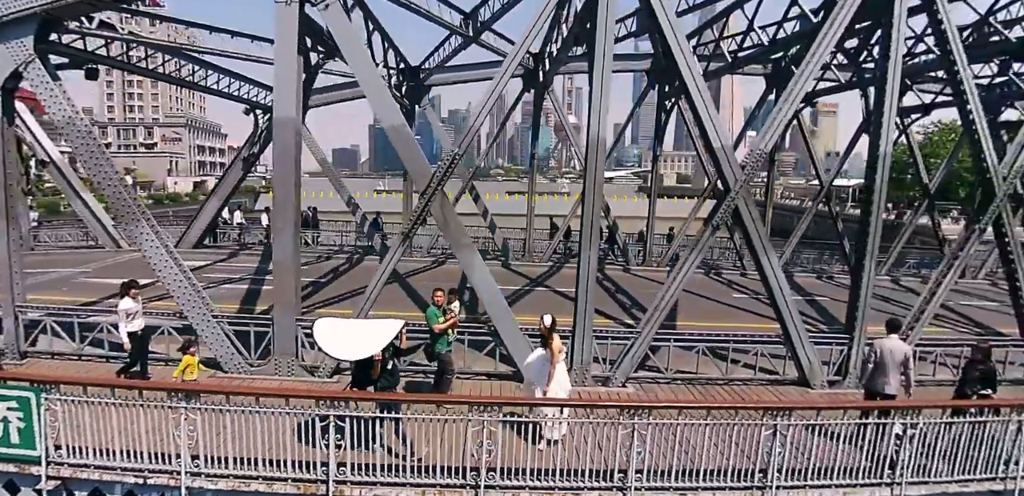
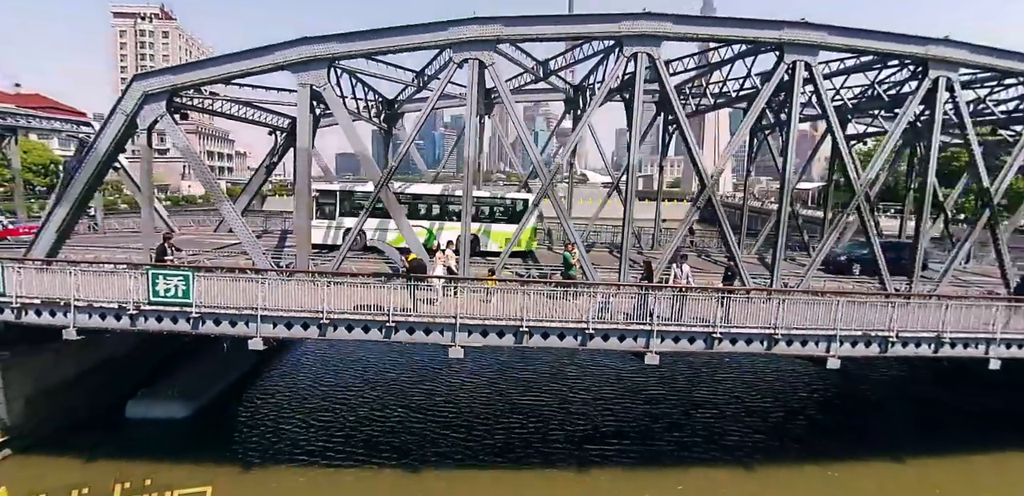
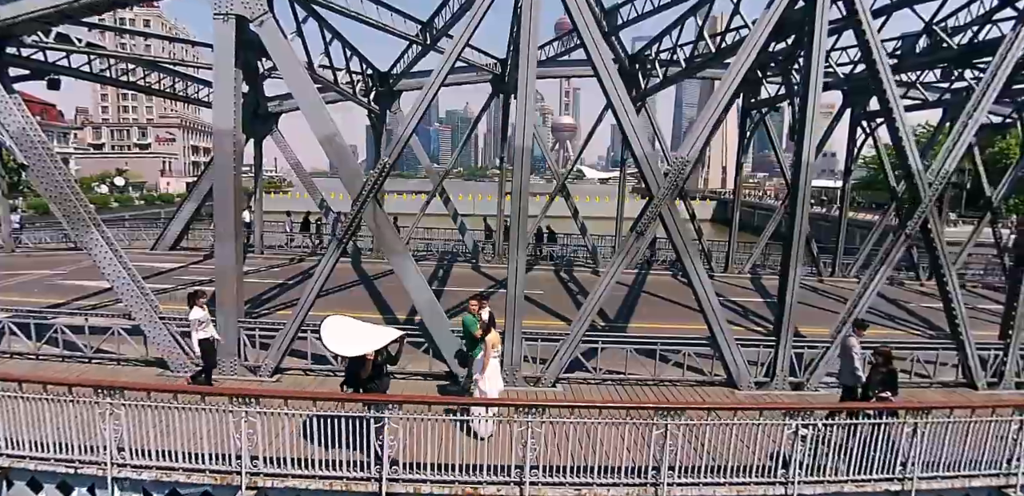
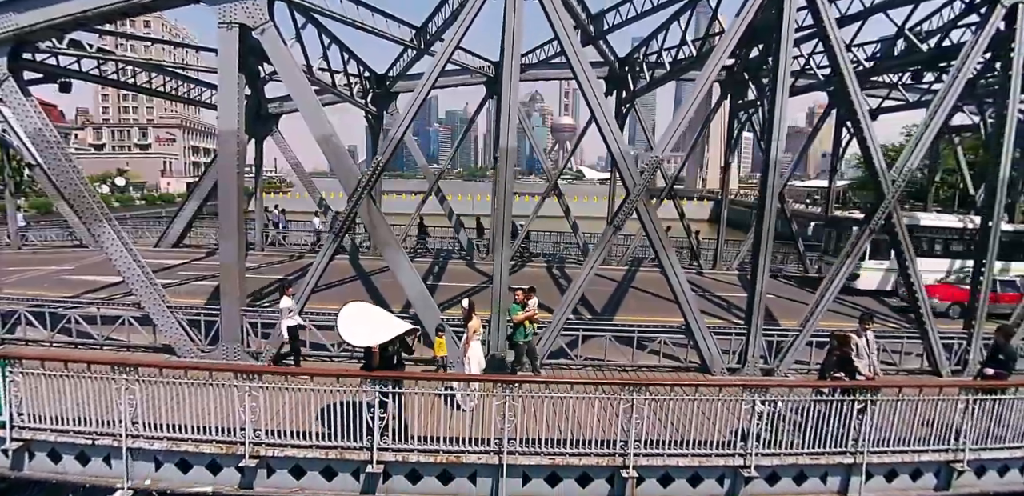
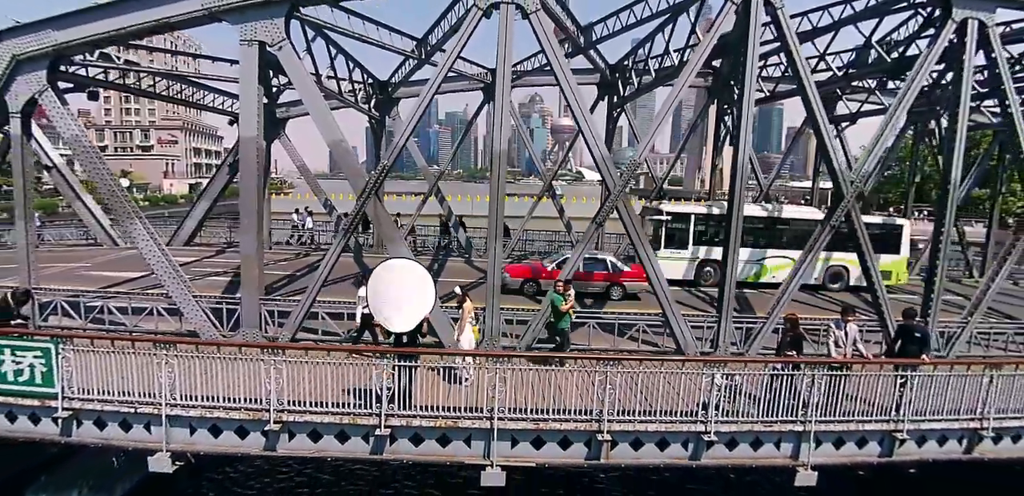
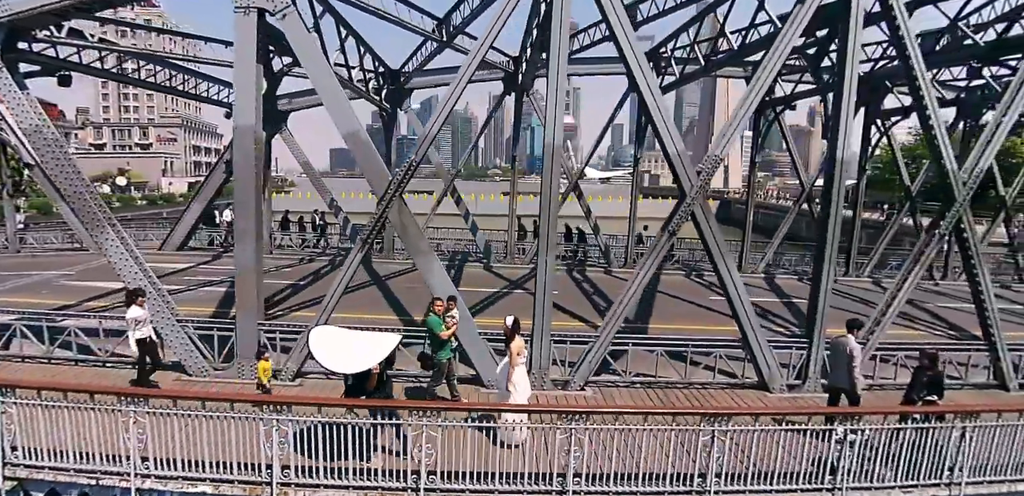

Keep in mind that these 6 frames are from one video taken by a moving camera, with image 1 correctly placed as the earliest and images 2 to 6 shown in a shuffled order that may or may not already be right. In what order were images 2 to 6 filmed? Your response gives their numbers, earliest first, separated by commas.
6, 3, 4, 5, 2
